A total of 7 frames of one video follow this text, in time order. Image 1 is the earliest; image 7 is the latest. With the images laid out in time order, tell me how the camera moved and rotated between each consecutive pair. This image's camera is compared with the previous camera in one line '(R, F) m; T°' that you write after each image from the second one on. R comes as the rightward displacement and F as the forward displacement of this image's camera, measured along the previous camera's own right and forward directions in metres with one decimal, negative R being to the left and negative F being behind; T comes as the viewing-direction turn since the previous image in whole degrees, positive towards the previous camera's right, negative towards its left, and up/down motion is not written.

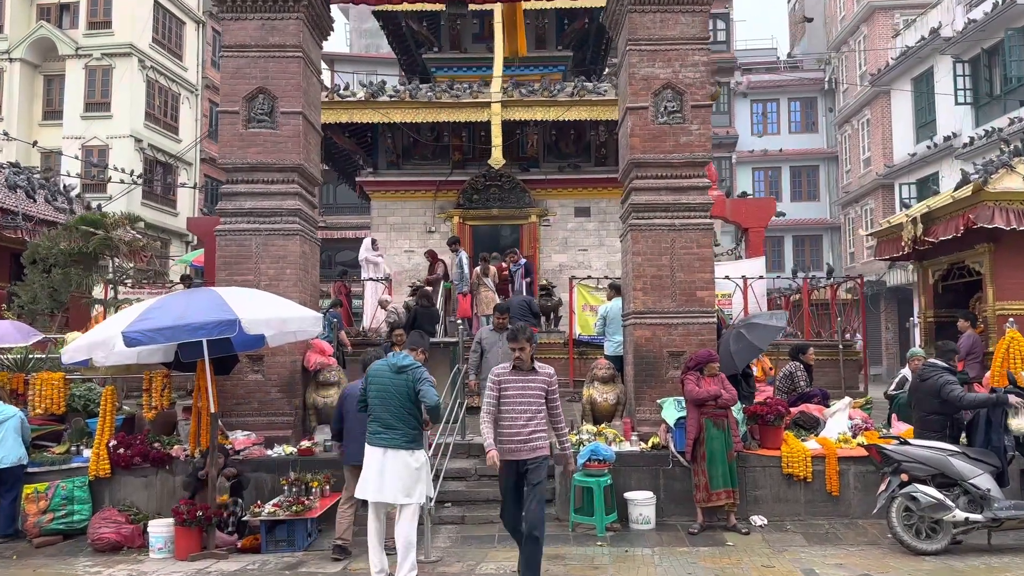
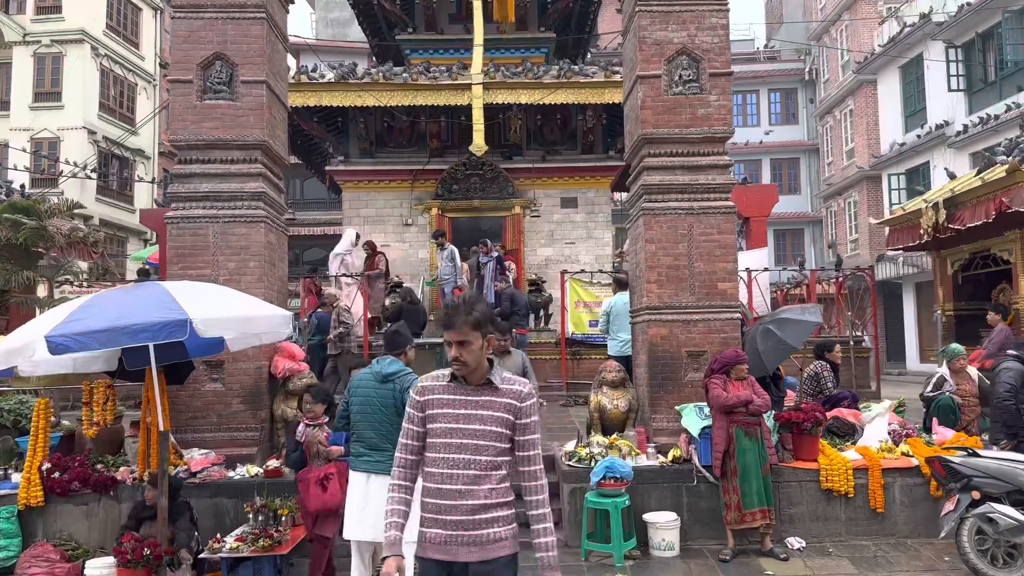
(-0.3, +1.0) m; +2°
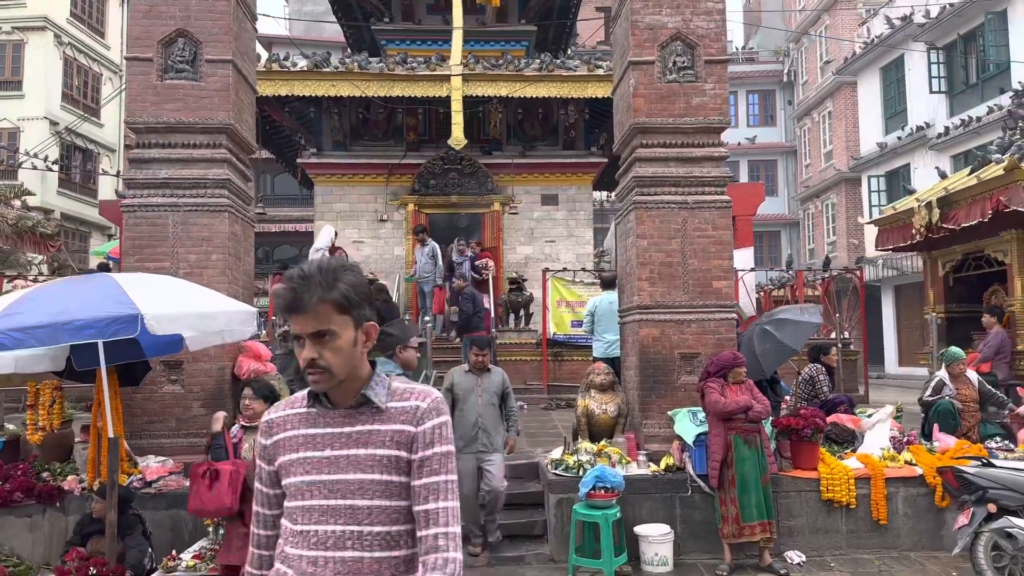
(-0.1, +0.4) m; +2°
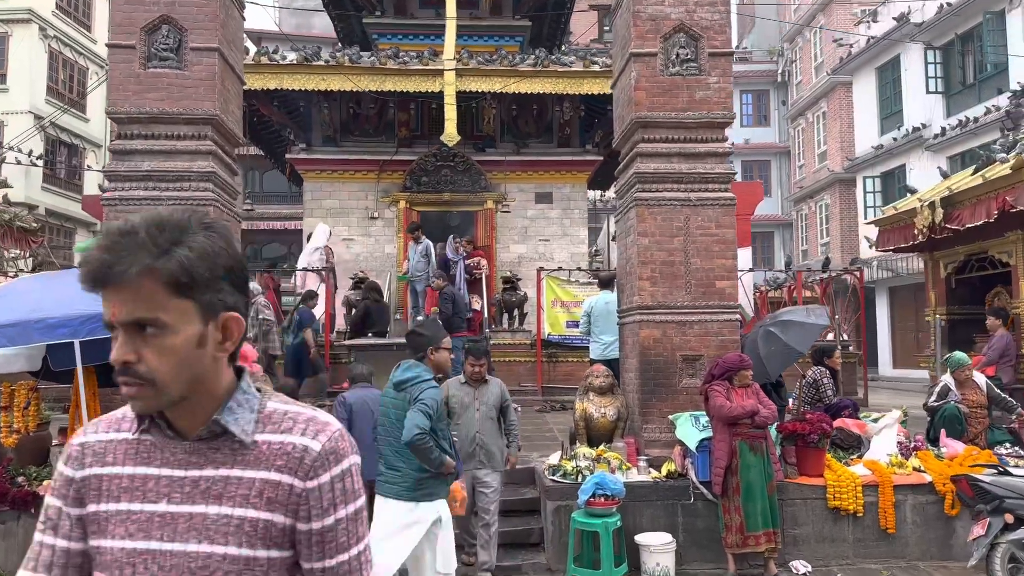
(-0.1, +0.2) m; +1°
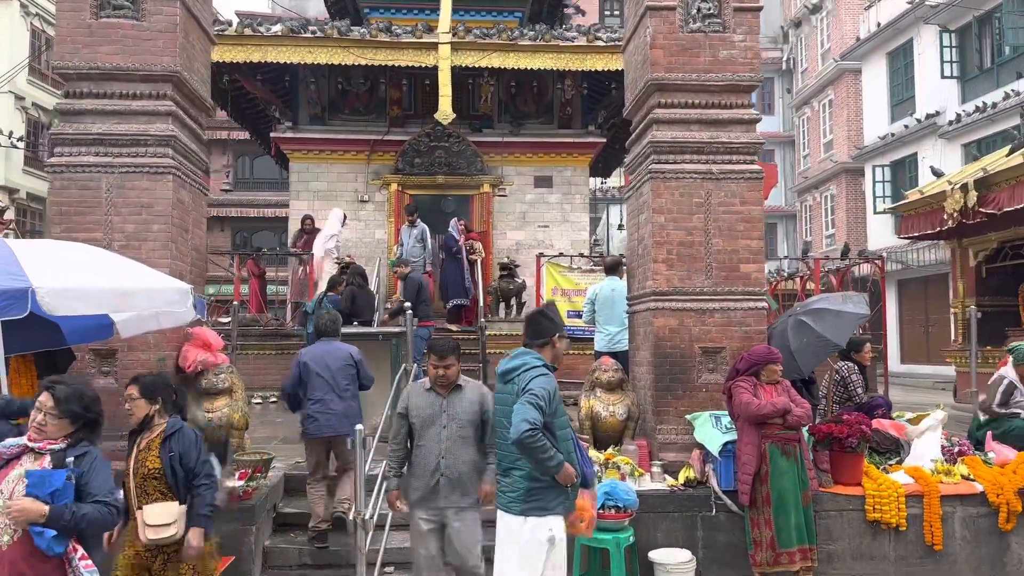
(0.0, +0.7) m; 0°
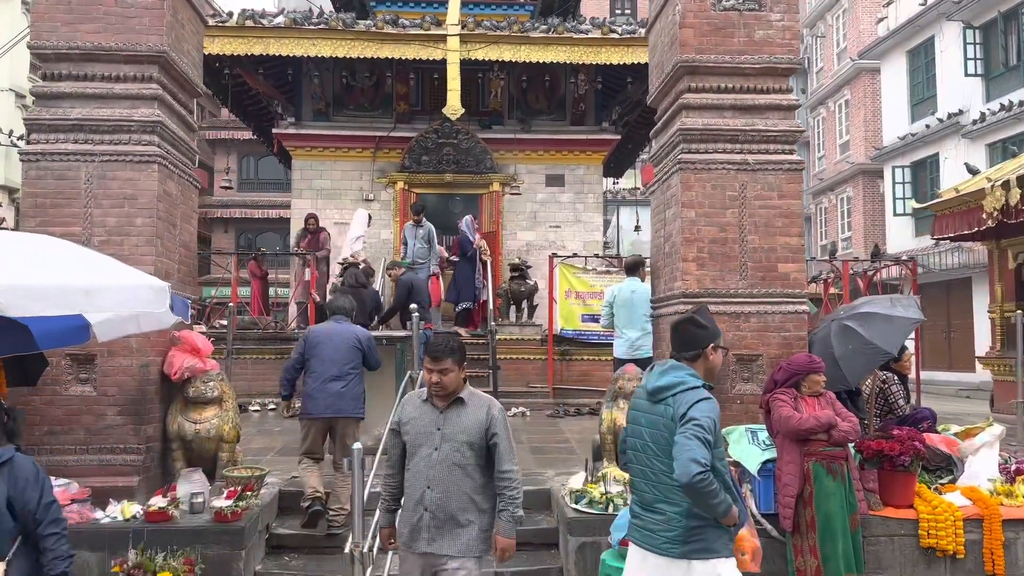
(-0.1, +0.5) m; 0°
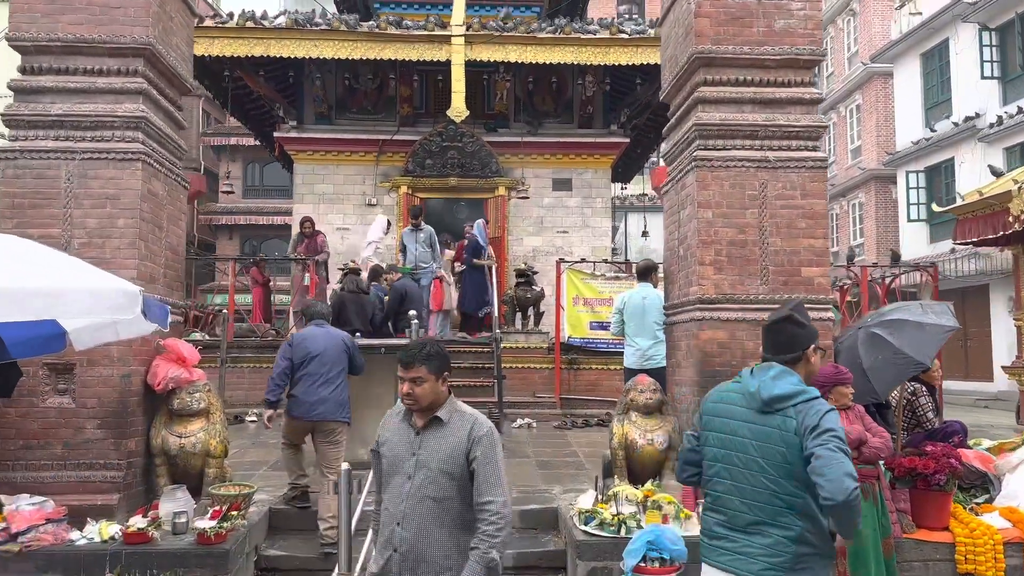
(0.0, +0.3) m; -1°
